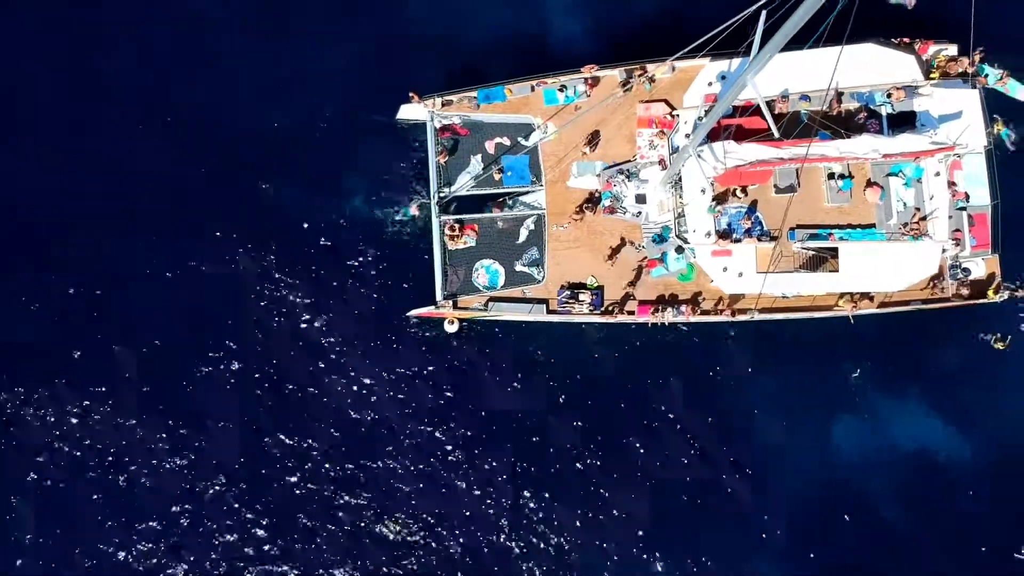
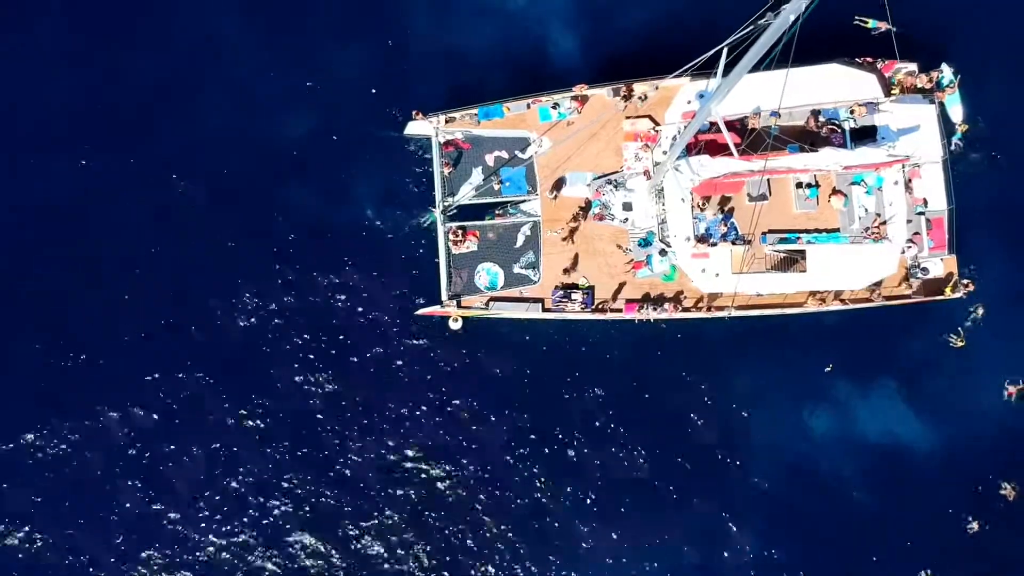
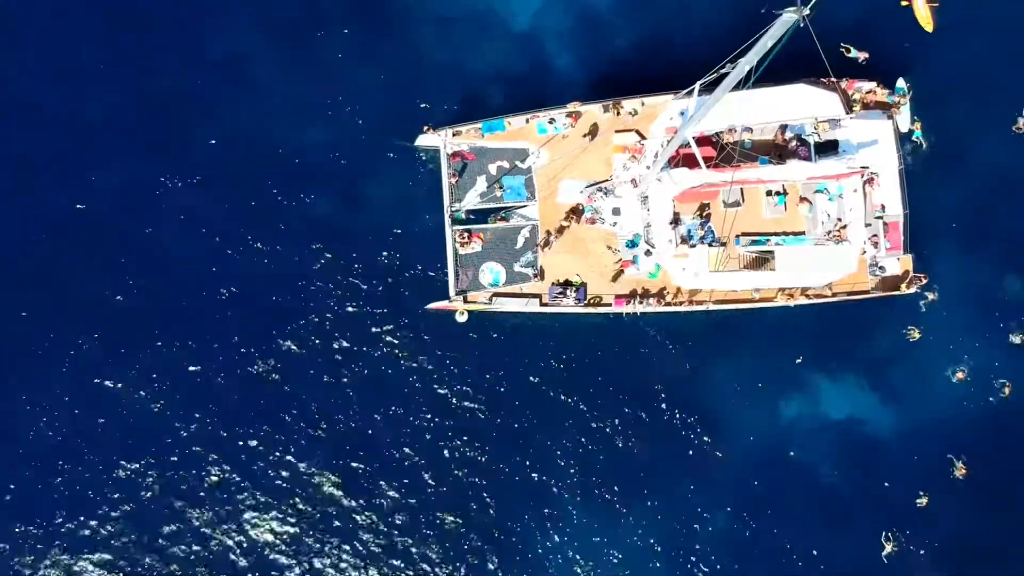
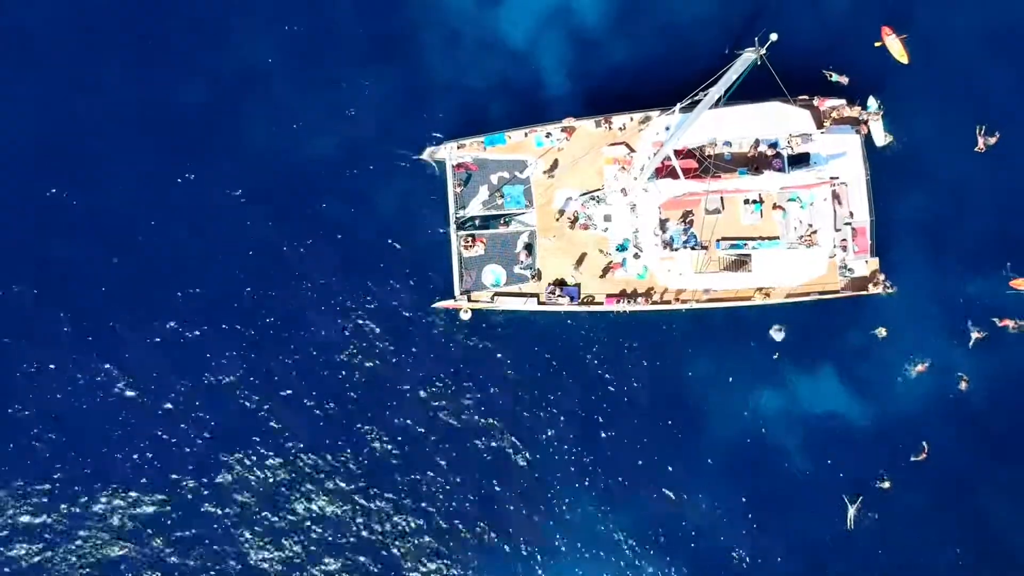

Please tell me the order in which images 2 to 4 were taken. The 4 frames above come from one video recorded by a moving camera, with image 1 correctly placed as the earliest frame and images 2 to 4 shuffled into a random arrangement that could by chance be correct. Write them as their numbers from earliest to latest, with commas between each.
2, 3, 4
